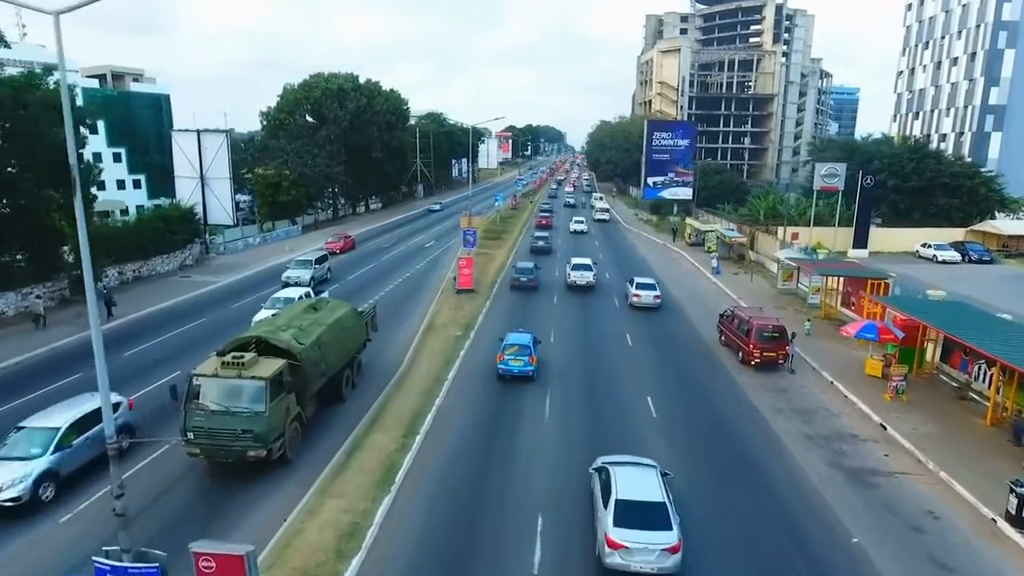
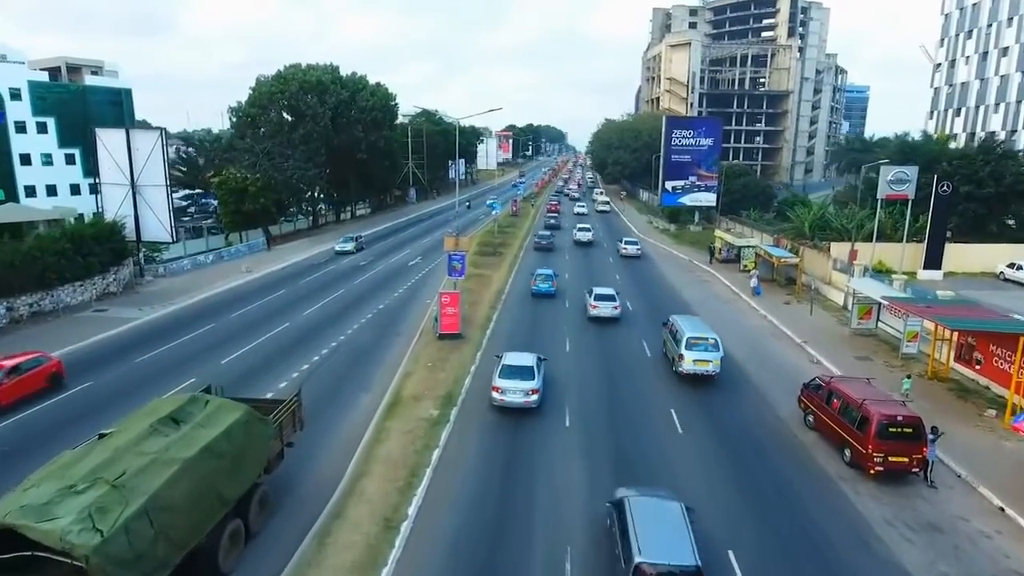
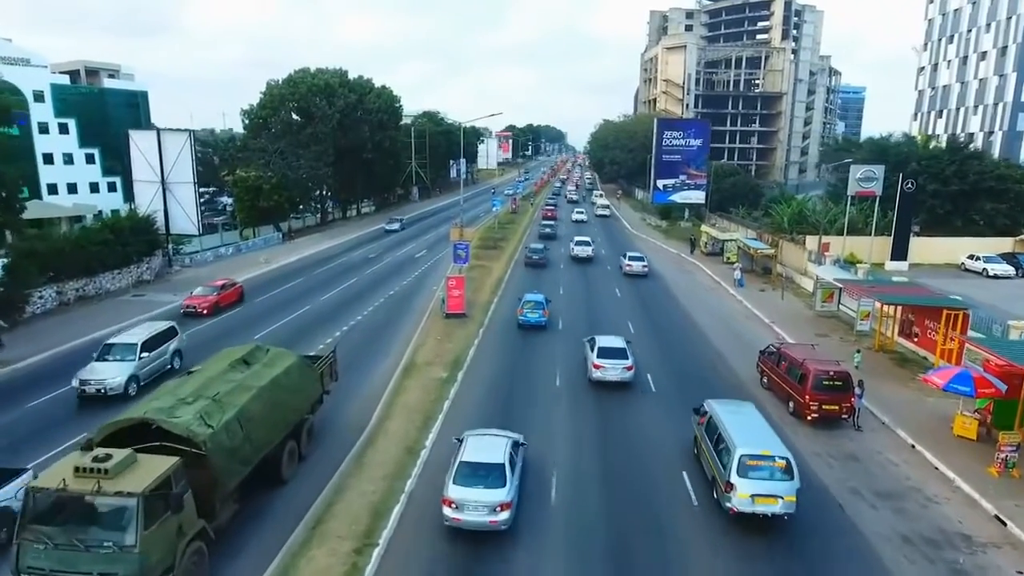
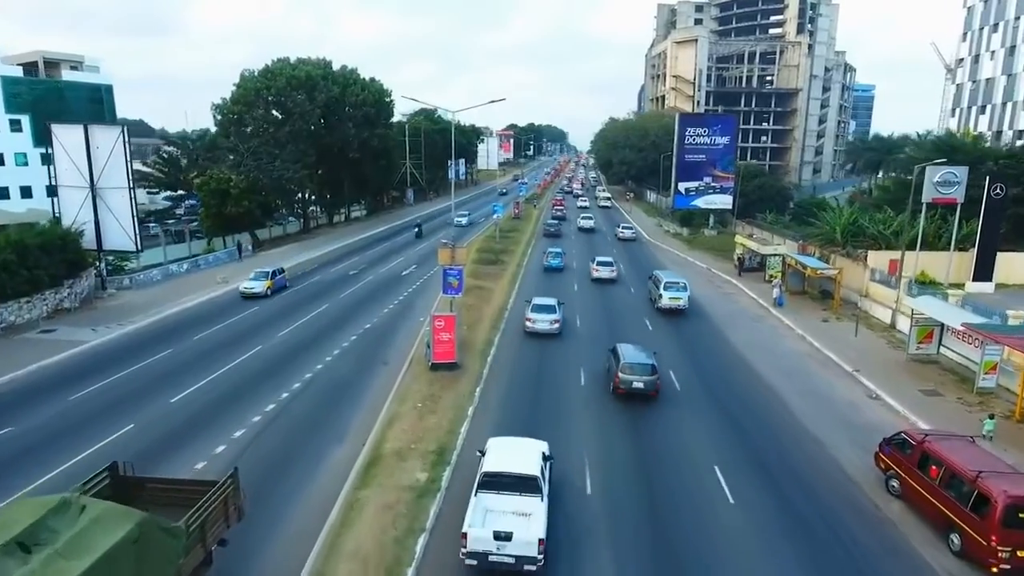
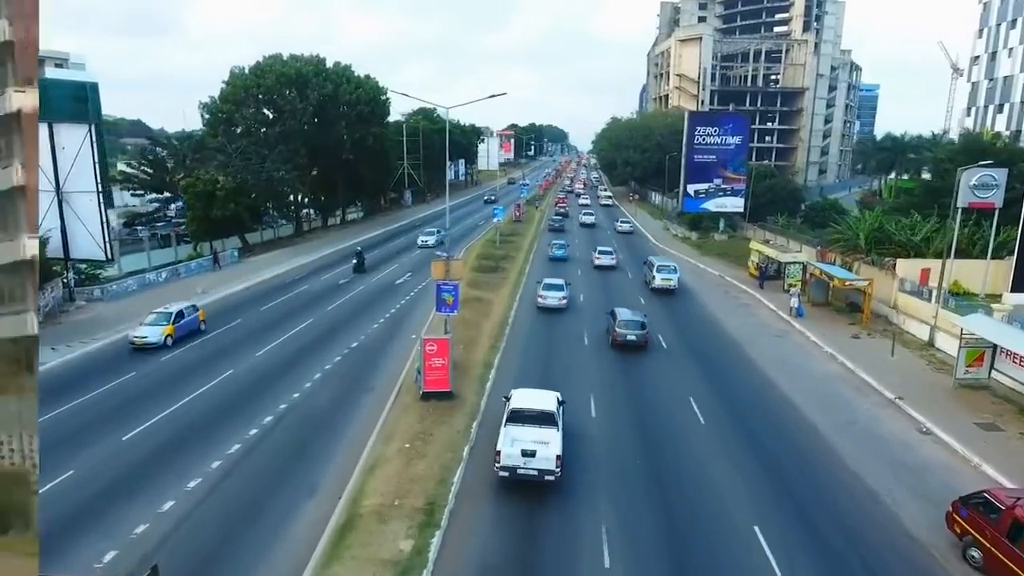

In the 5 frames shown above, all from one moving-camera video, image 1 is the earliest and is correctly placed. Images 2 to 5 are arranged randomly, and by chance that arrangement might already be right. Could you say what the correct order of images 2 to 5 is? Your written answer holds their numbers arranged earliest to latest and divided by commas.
3, 2, 4, 5
